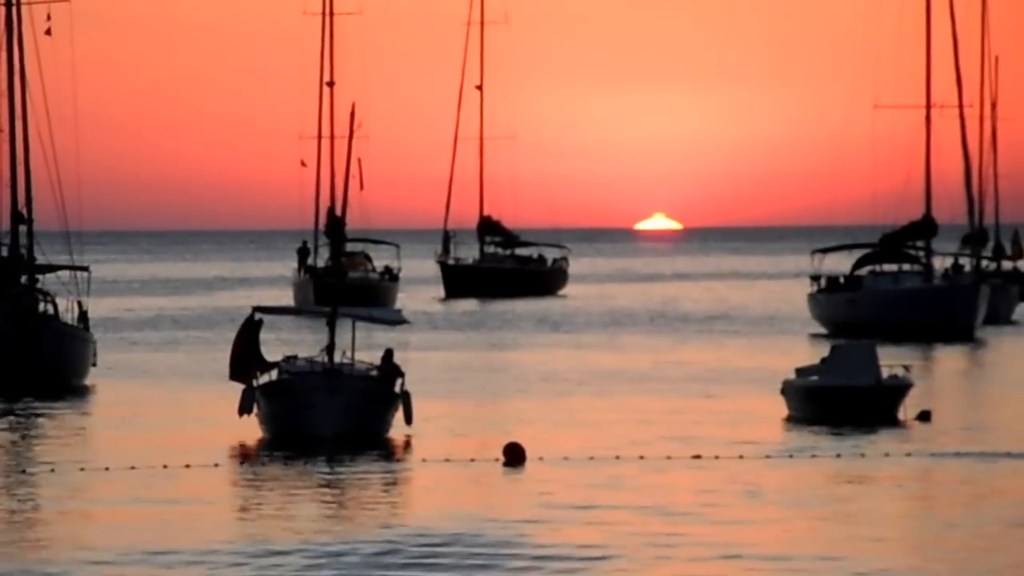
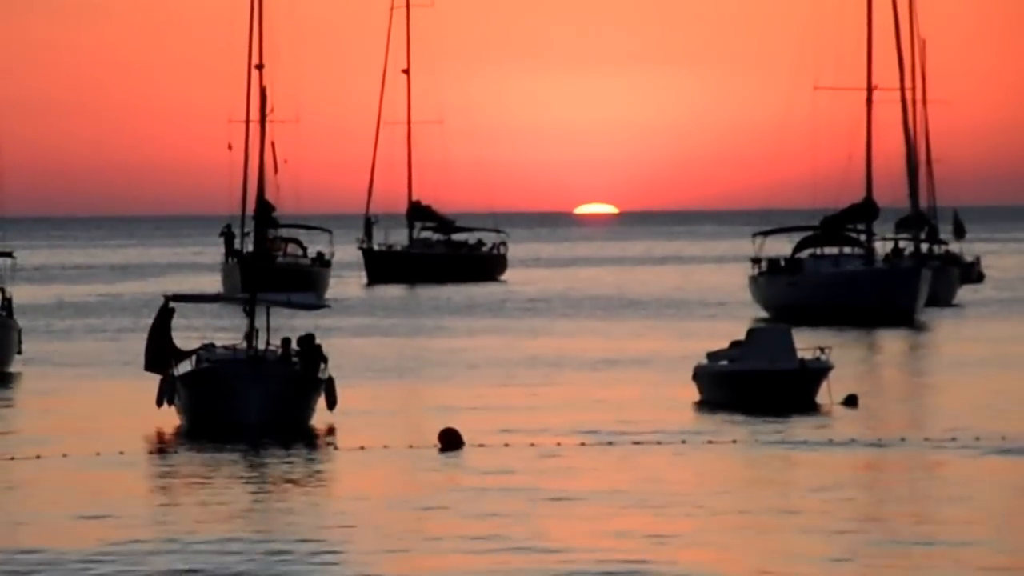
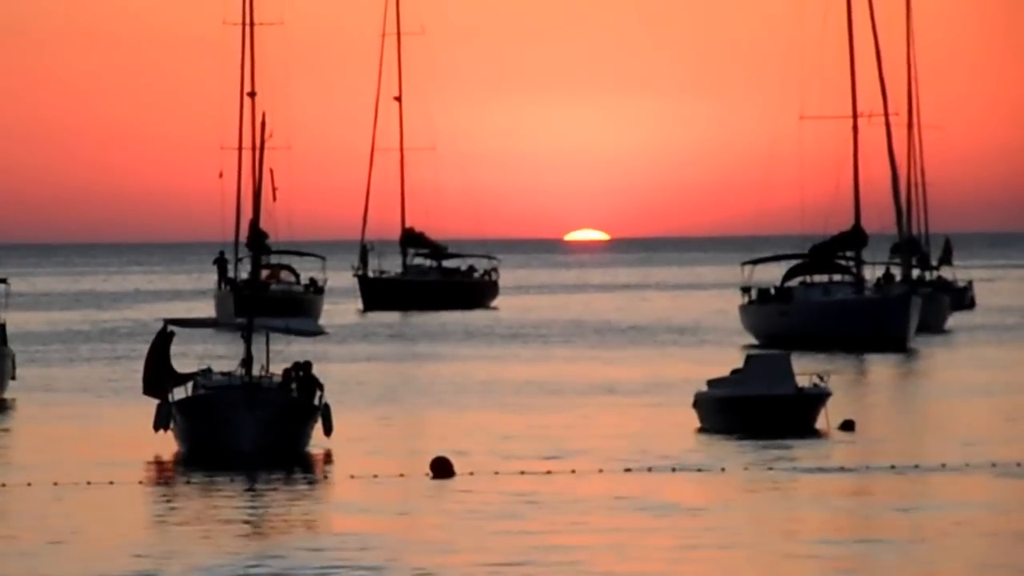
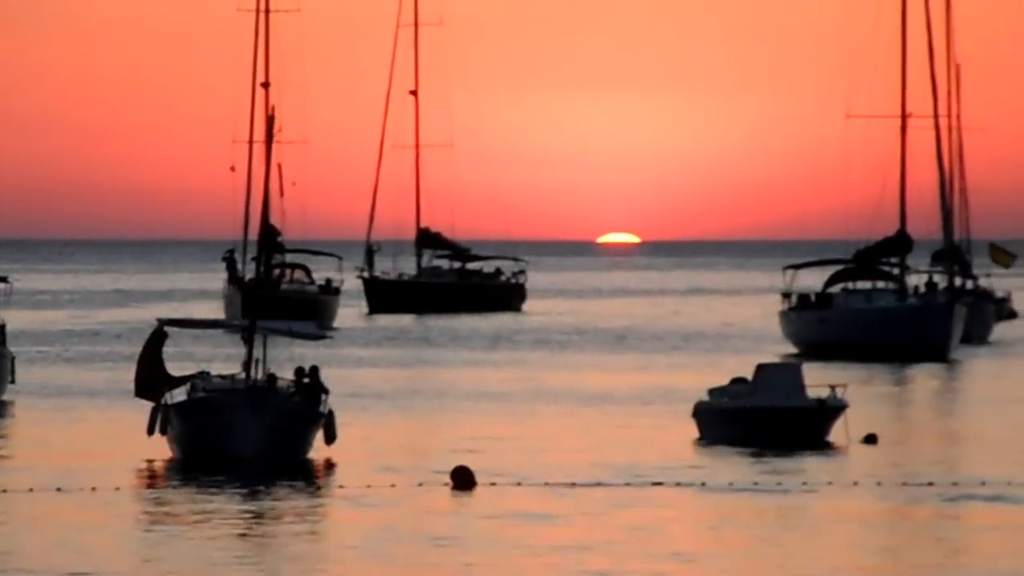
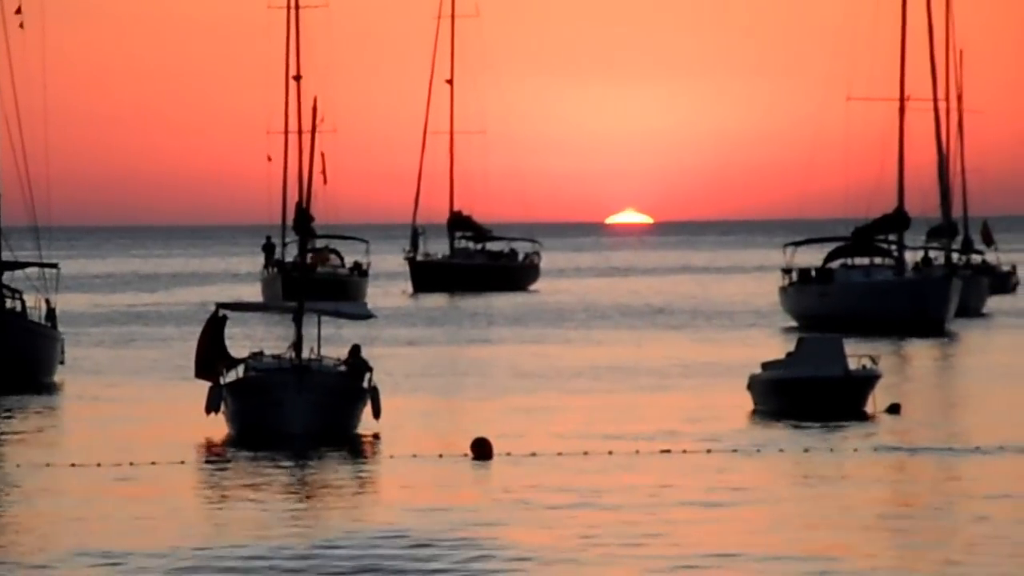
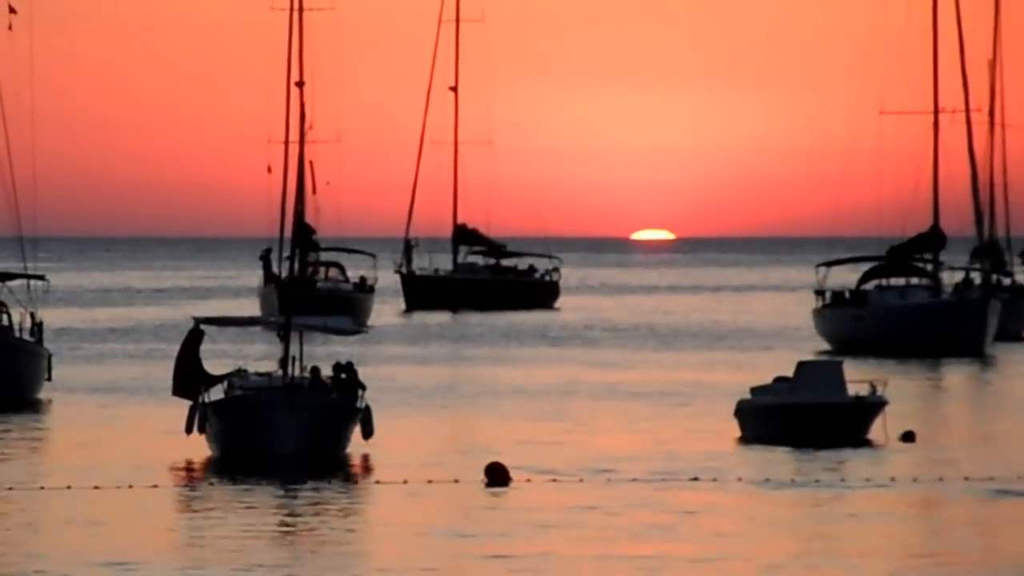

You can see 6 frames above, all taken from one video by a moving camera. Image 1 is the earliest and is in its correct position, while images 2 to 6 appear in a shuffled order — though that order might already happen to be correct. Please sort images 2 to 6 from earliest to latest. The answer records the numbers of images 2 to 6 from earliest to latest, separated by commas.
5, 3, 2, 6, 4
